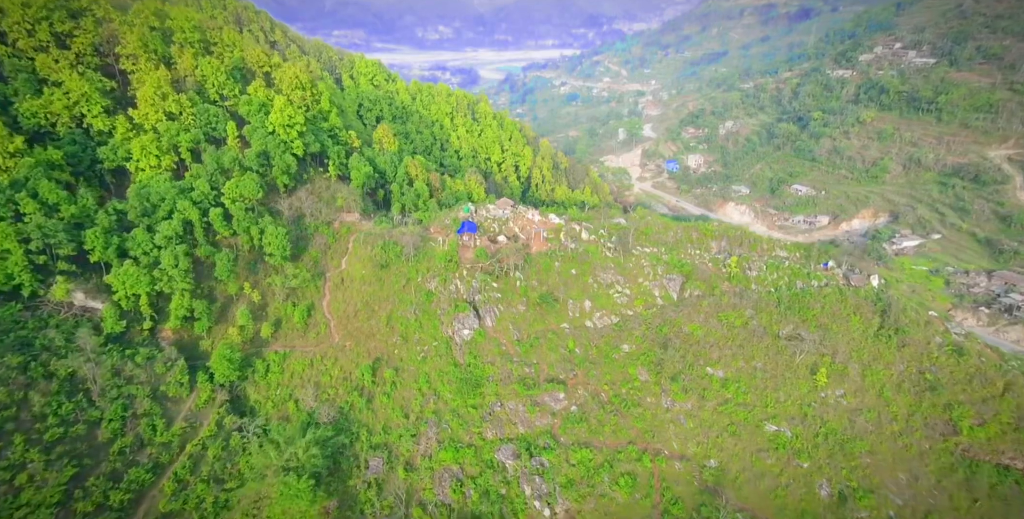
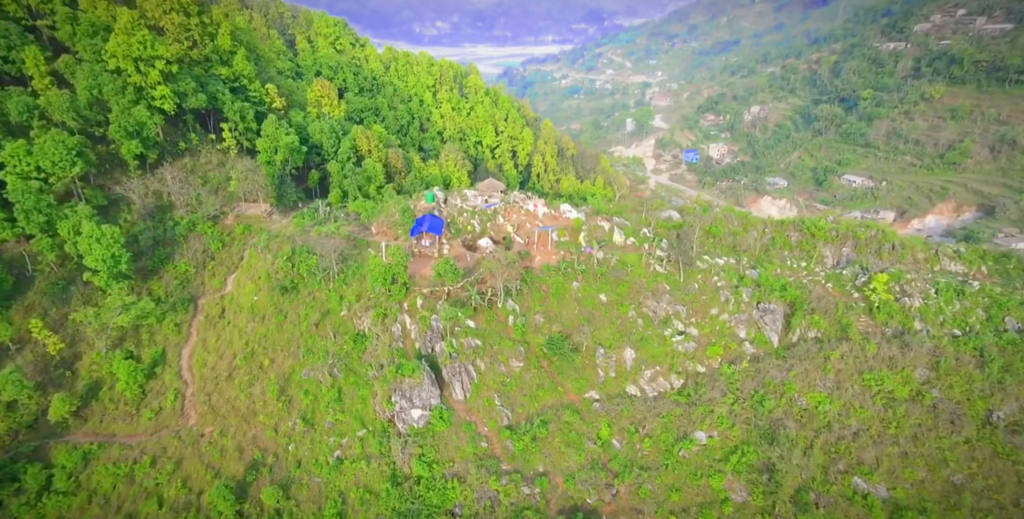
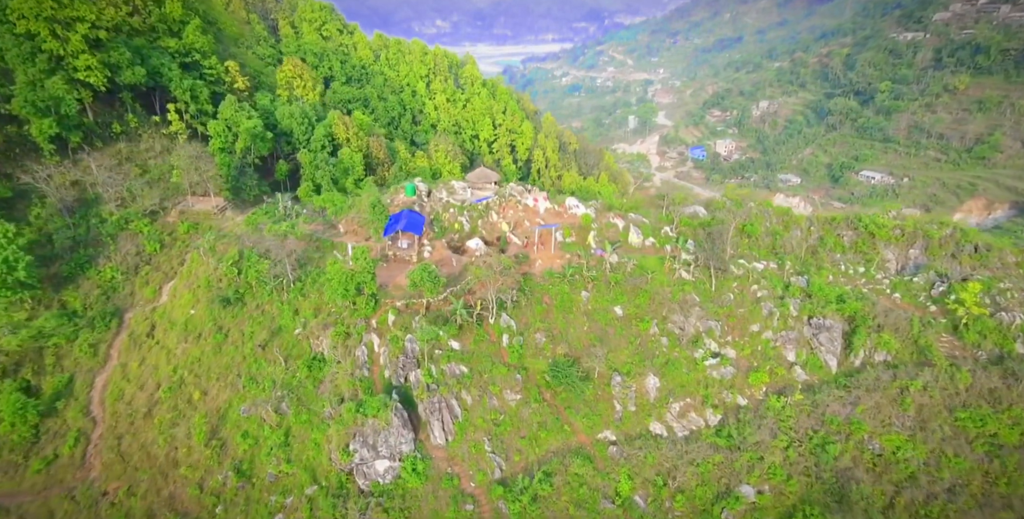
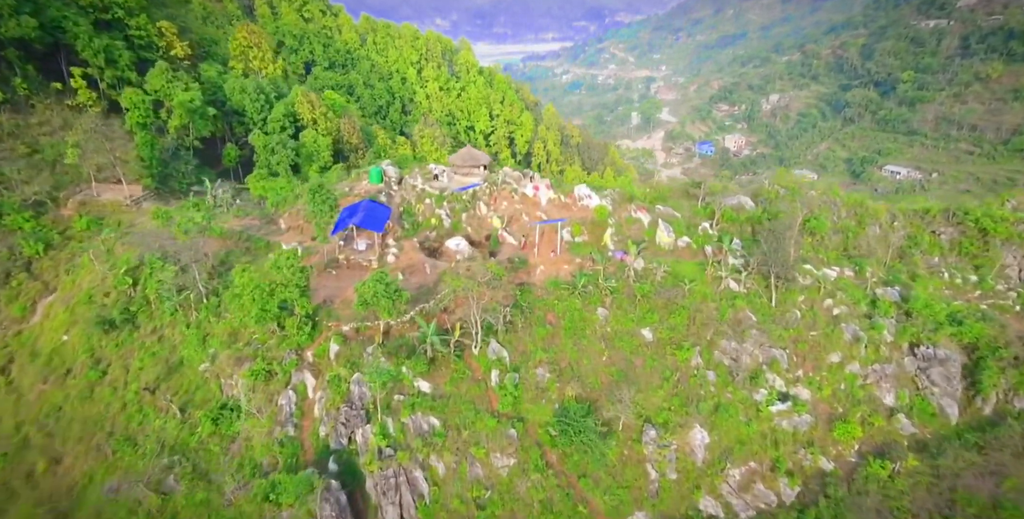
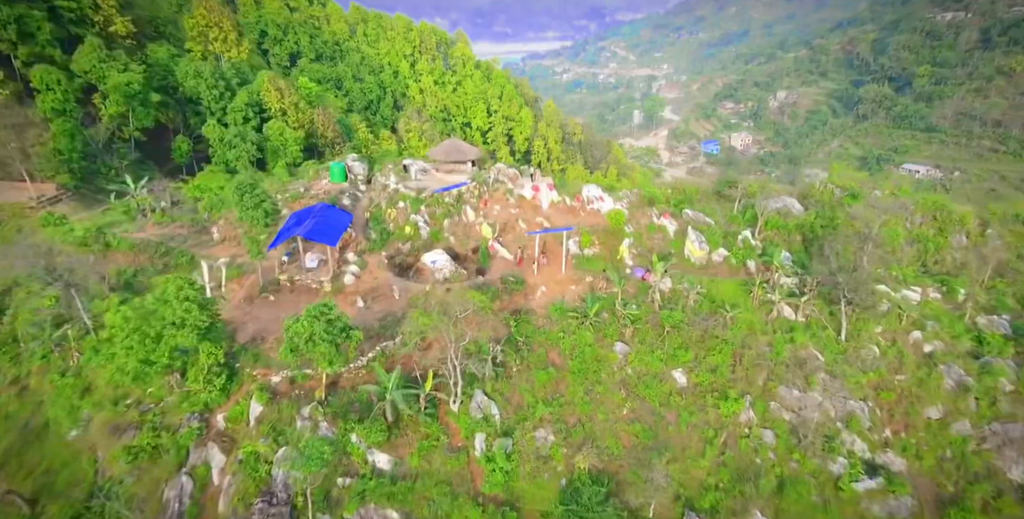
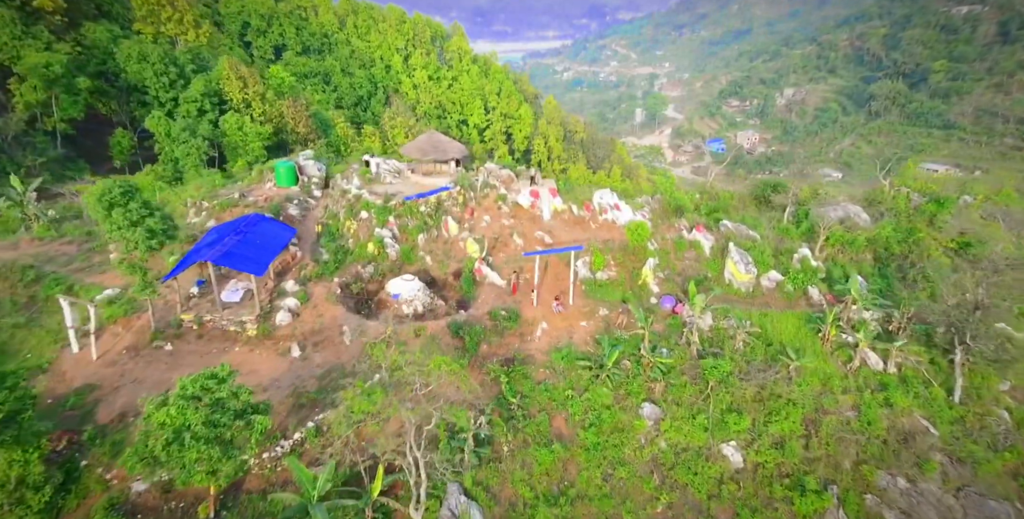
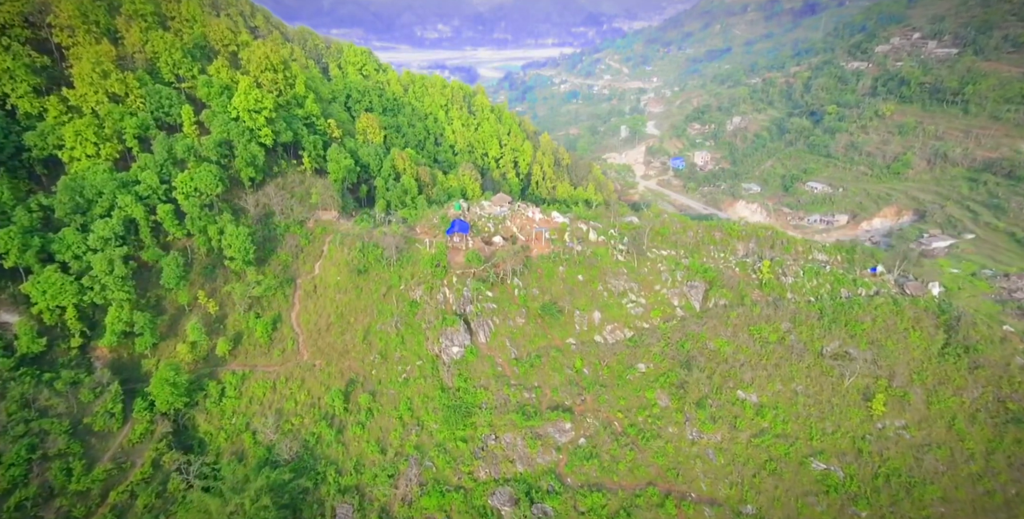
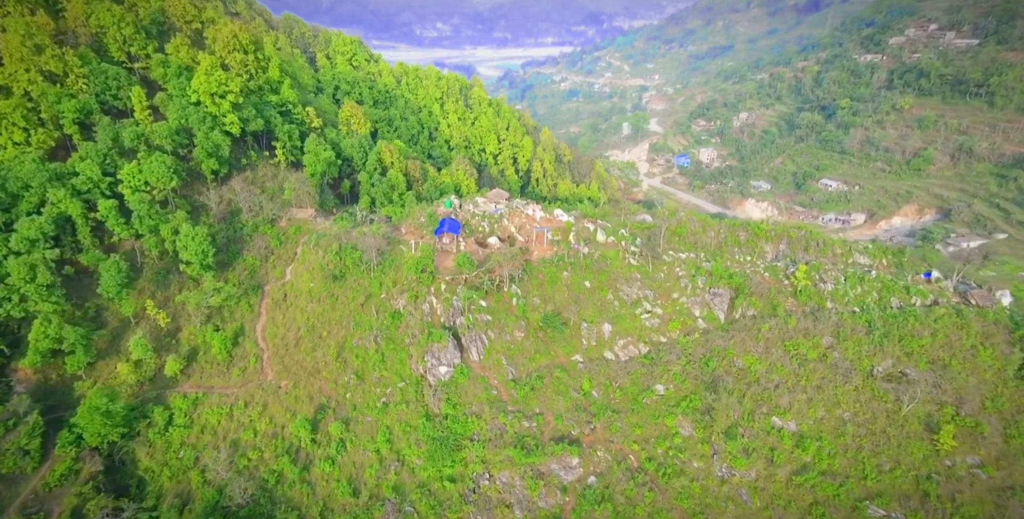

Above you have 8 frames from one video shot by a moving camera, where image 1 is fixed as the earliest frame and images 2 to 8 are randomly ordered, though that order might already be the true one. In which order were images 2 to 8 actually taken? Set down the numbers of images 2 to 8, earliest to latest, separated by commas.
7, 8, 2, 3, 4, 5, 6
